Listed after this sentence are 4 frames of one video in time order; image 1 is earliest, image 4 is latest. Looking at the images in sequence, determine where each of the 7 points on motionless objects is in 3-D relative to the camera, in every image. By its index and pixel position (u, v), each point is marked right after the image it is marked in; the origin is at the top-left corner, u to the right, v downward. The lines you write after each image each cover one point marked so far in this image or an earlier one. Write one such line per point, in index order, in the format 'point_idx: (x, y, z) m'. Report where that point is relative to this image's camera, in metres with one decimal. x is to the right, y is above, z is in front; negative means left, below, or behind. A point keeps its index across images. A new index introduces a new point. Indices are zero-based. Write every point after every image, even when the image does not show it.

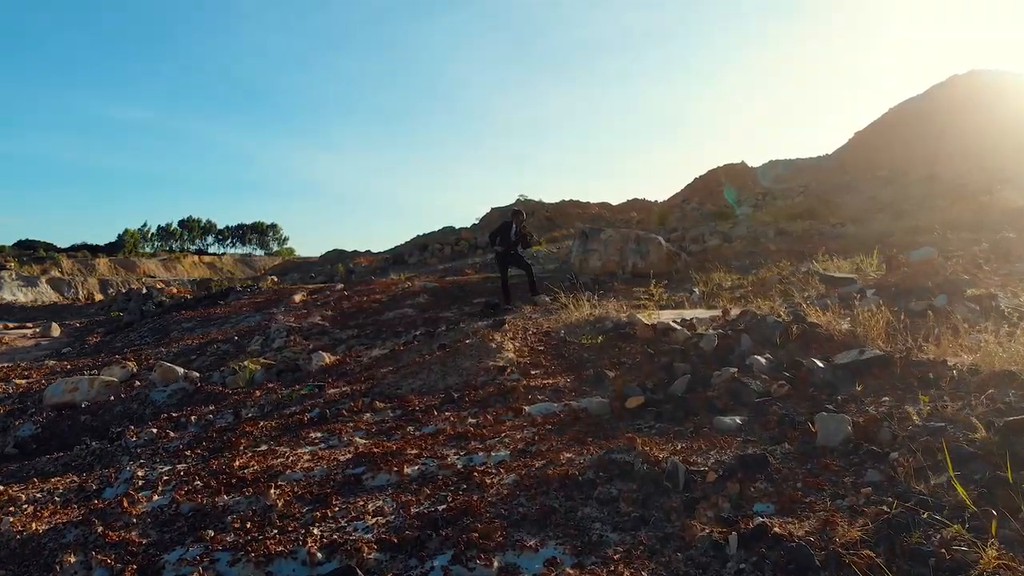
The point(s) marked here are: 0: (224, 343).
0: (-5.5, -1.0, +14.7) m
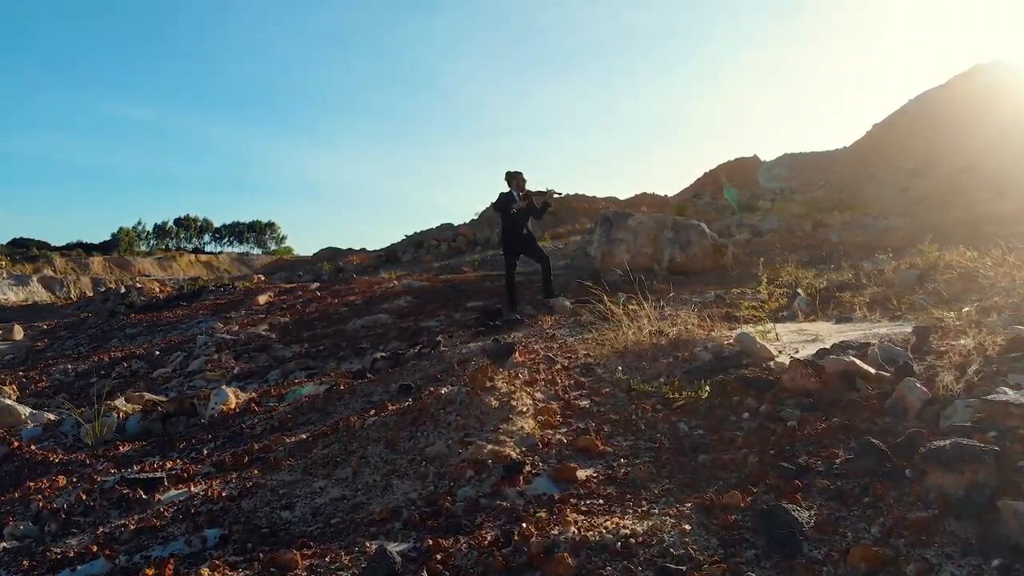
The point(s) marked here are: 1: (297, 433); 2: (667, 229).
0: (-5.4, -1.0, +11.2) m
1: (-1.2, -0.8, +4.5) m
2: (+2.6, +1.0, +12.8) m
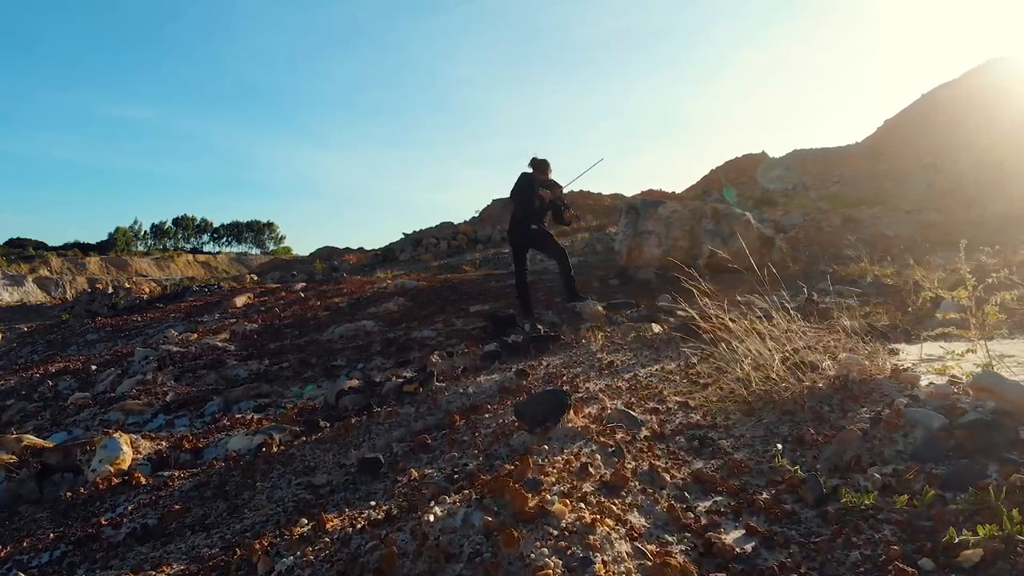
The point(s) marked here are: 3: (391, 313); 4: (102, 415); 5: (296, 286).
0: (-5.2, -1.0, +9.2) m
1: (-1.1, -0.8, +2.4) m
2: (+2.7, +1.0, +10.8) m
3: (-1.5, -0.3, +9.4) m
4: (-3.3, -1.0, +6.1) m
5: (-5.0, +0.1, +17.7) m
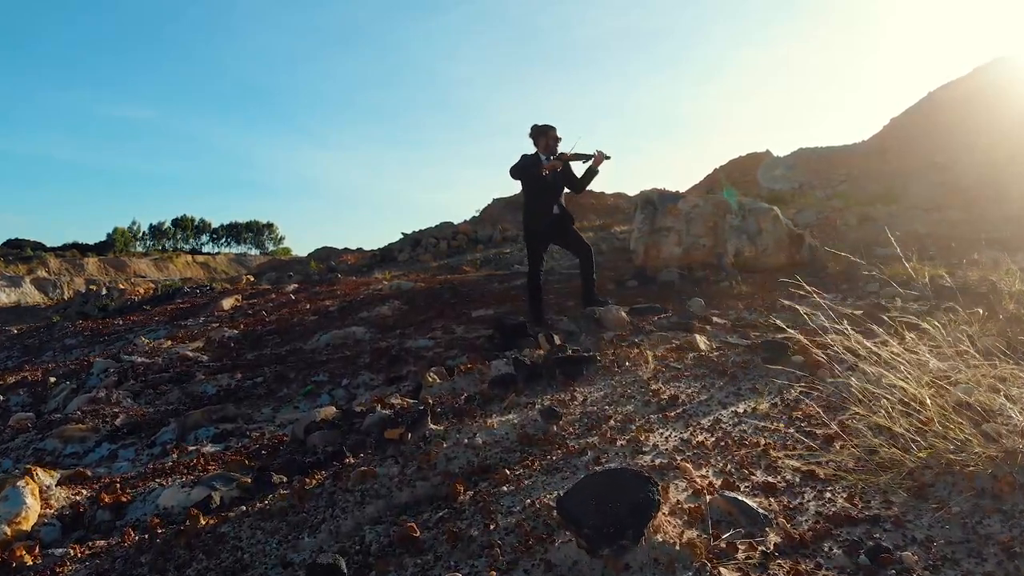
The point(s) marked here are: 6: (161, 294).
0: (-5.1, -1.1, +8.2) m
1: (-1.0, -0.9, +1.5) m
2: (+2.8, +0.9, +9.8) m
3: (-1.4, -0.3, +8.4) m
4: (-3.2, -1.0, +5.1) m
5: (-4.9, 0.0, +16.7) m
6: (-9.1, -0.2, +19.6) m
